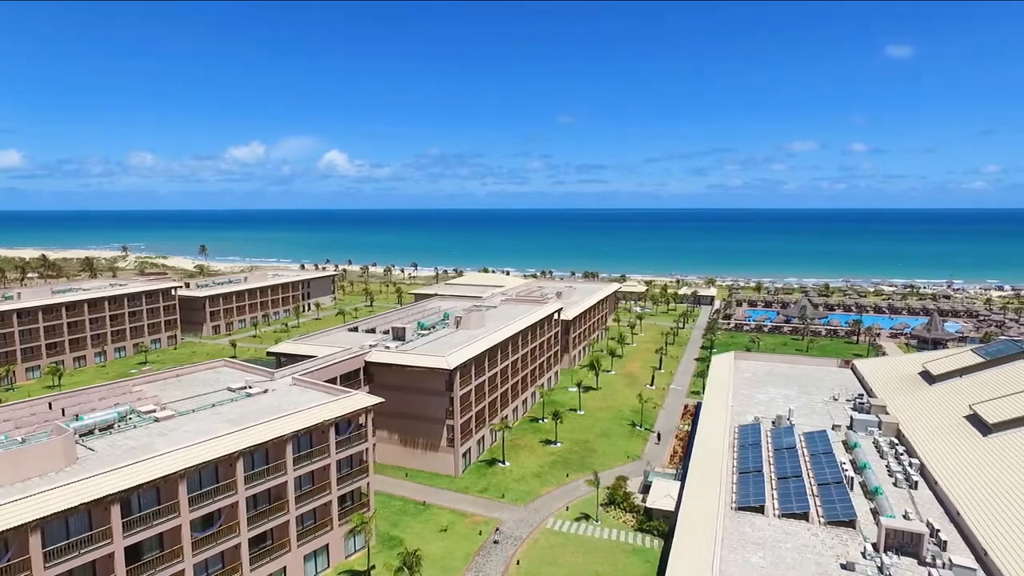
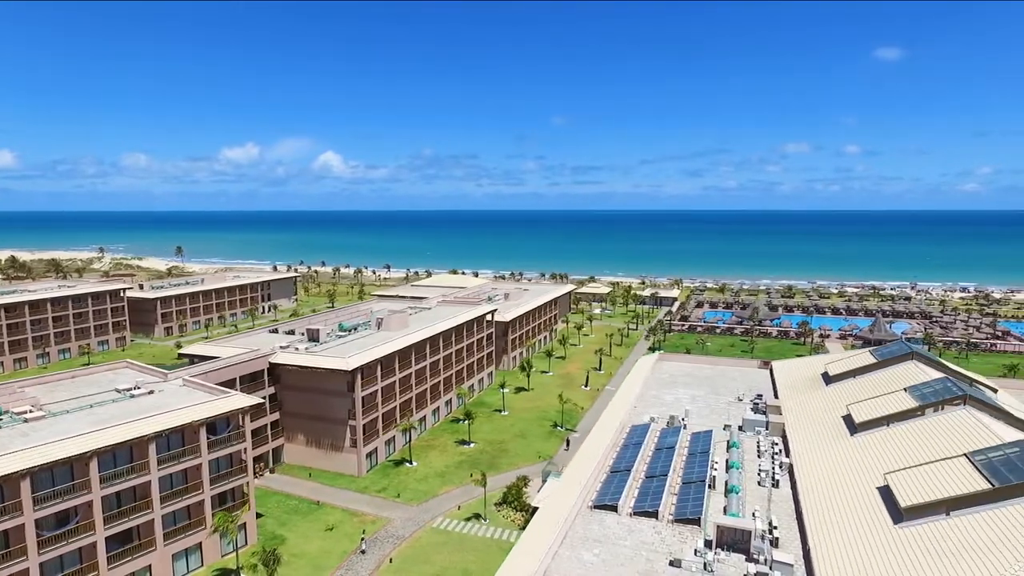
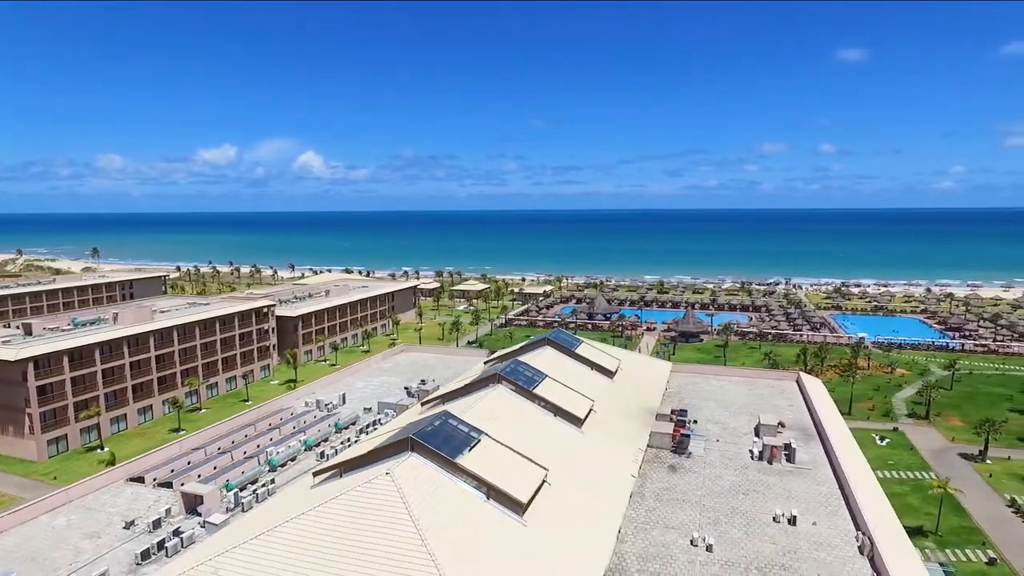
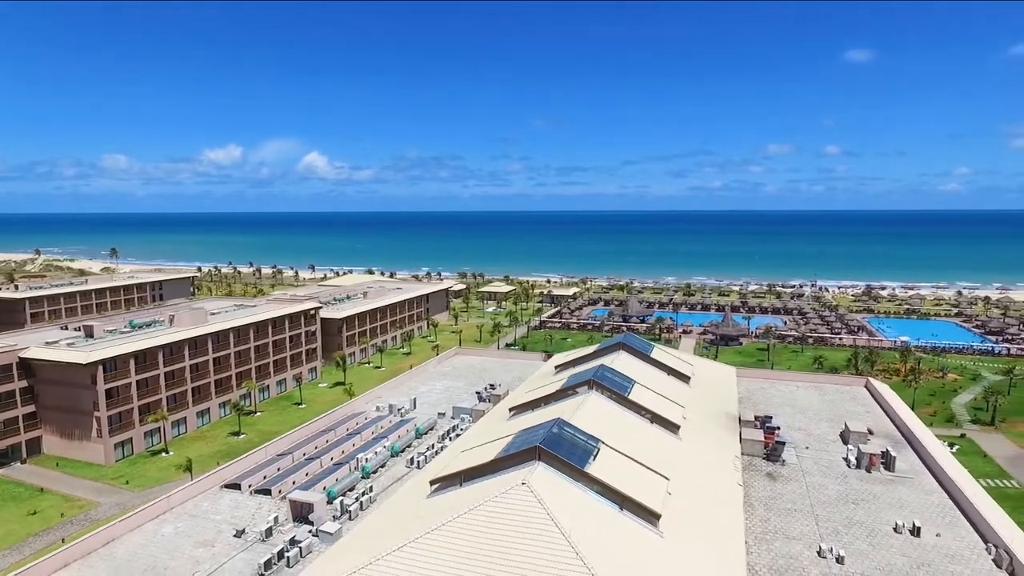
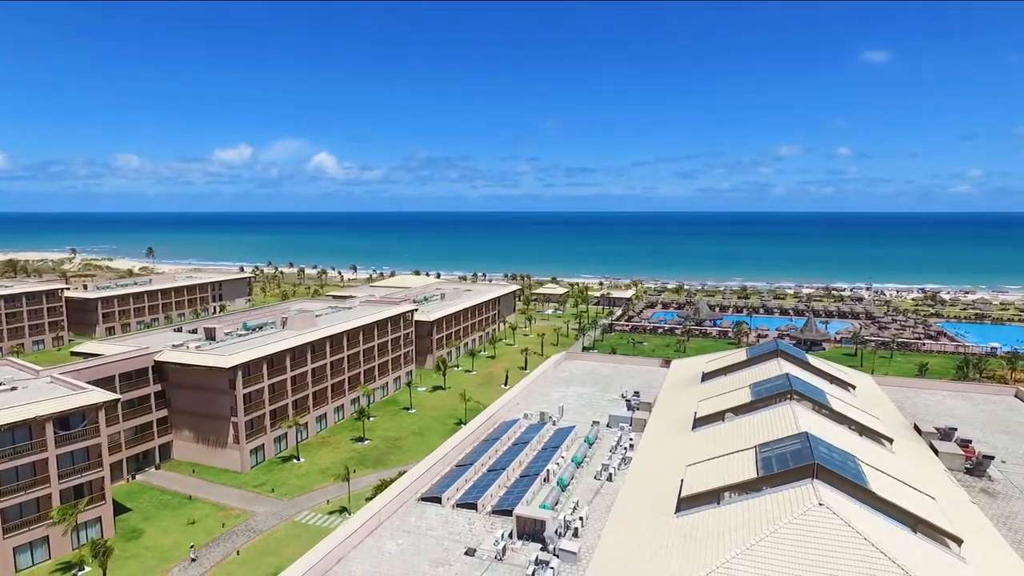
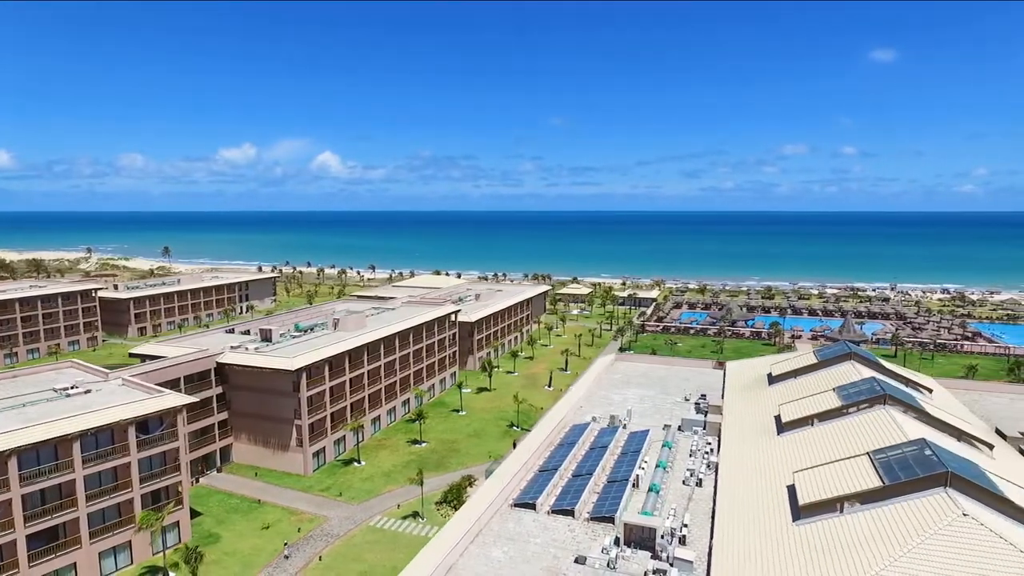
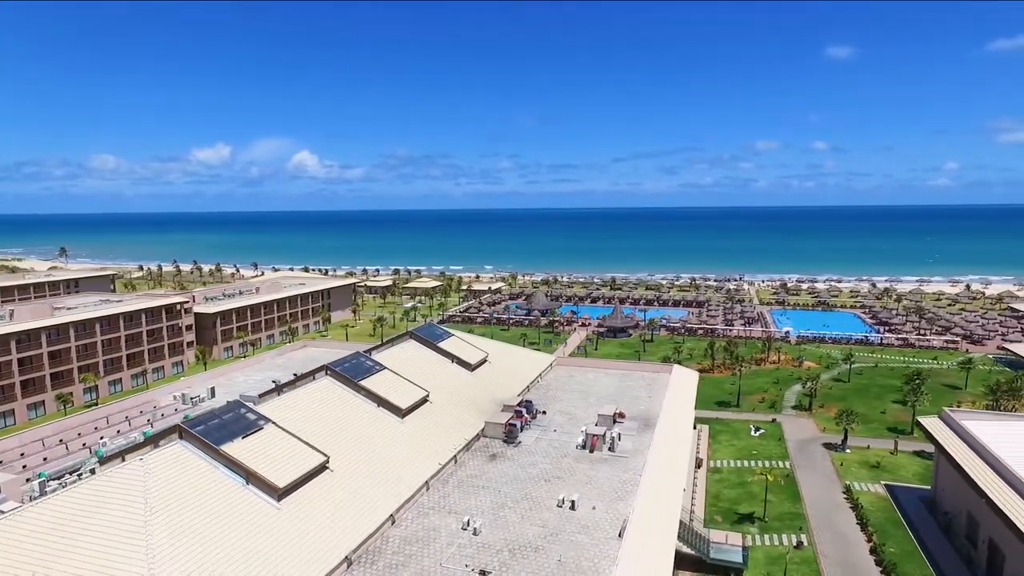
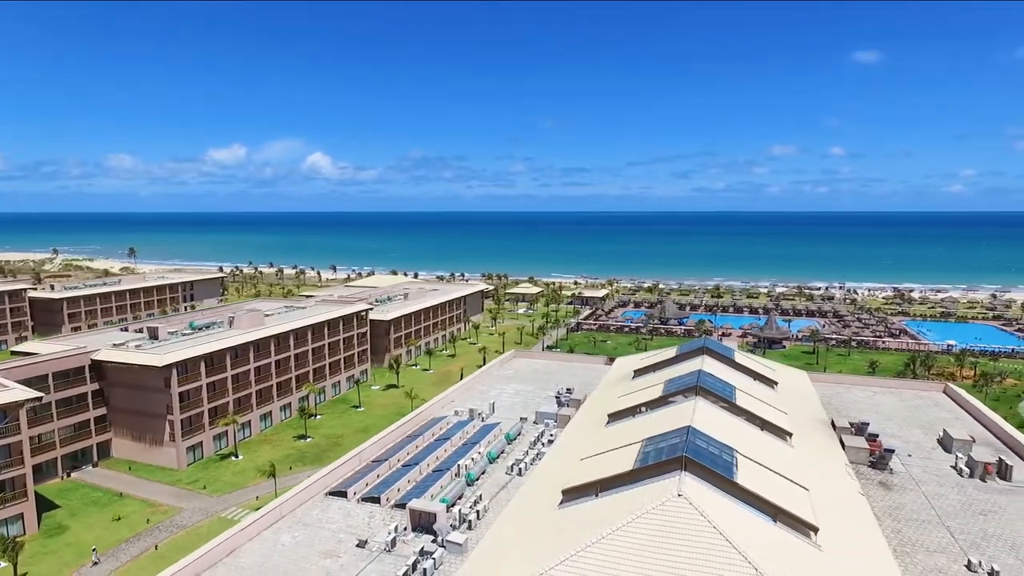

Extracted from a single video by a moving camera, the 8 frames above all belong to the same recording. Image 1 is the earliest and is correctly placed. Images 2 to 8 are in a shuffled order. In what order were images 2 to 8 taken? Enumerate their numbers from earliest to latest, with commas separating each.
2, 6, 5, 8, 4, 3, 7
